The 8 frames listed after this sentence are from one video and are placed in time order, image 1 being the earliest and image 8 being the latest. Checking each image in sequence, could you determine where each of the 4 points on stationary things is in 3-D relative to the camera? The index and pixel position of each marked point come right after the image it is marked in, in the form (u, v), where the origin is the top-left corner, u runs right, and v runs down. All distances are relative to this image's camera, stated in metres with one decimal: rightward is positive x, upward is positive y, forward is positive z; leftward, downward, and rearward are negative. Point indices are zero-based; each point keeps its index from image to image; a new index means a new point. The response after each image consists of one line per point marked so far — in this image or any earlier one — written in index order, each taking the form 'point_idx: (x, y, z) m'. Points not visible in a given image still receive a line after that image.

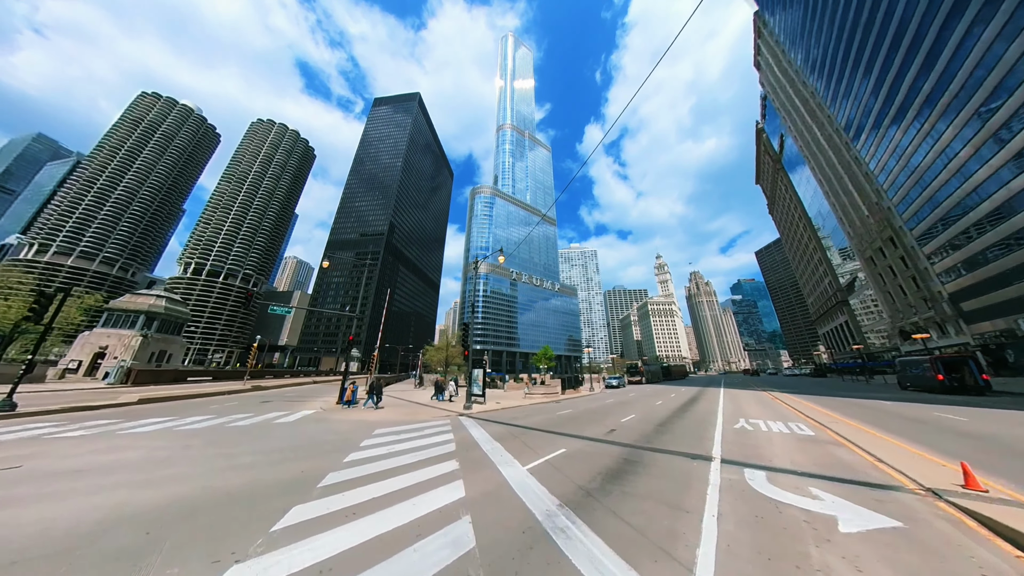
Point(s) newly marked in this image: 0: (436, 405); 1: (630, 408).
0: (-3.9, -6.0, +18.6) m
1: (+5.9, -5.9, +17.8) m
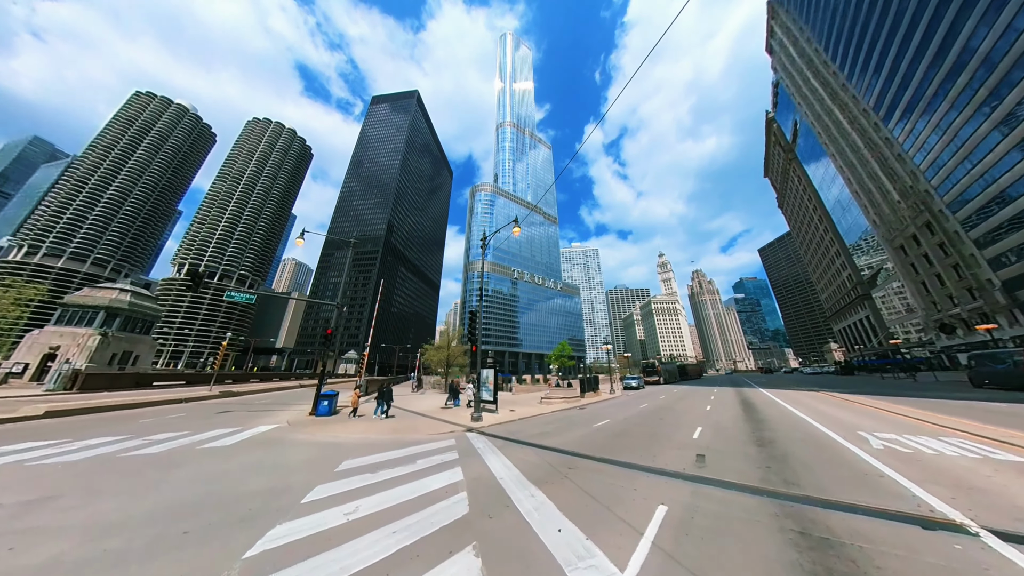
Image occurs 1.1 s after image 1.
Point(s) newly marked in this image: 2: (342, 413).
0: (-3.1, -5.2, +15.1) m
1: (+6.7, -5.0, +14.2) m
2: (-6.5, -4.8, +13.9) m
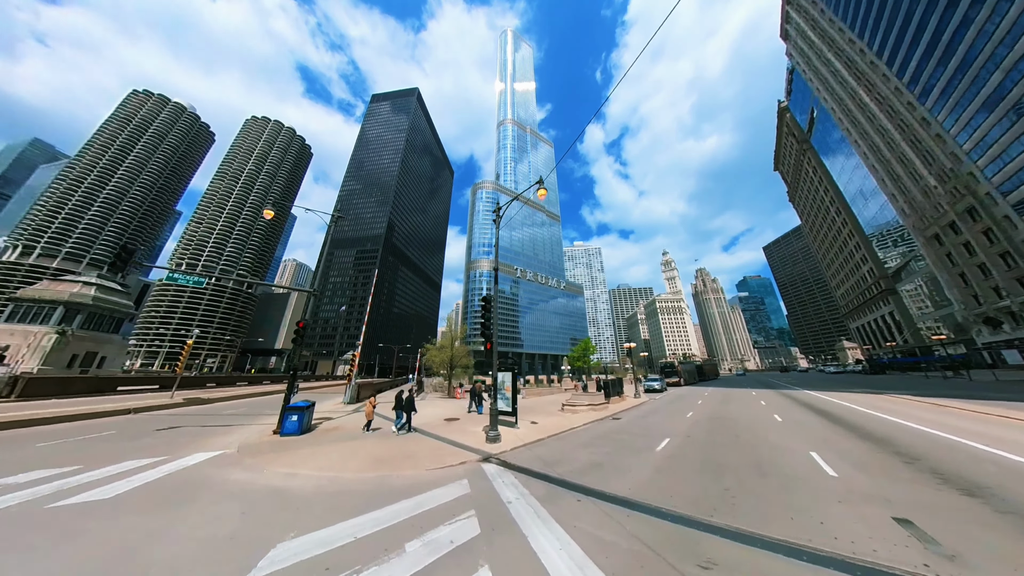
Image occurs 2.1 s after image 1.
0: (-2.3, -4.6, +11.9) m
1: (+7.4, -4.3, +11.0) m
2: (-5.7, -4.2, +10.8) m
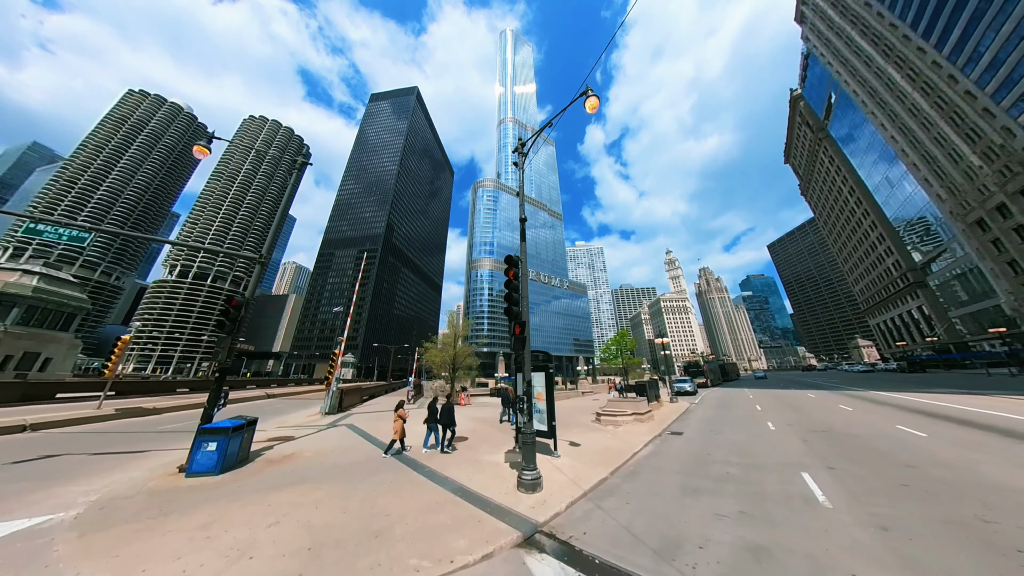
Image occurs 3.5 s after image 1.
0: (-1.6, -3.8, +8.3) m
1: (+8.2, -3.4, +7.3) m
2: (-5.0, -3.4, +7.1) m
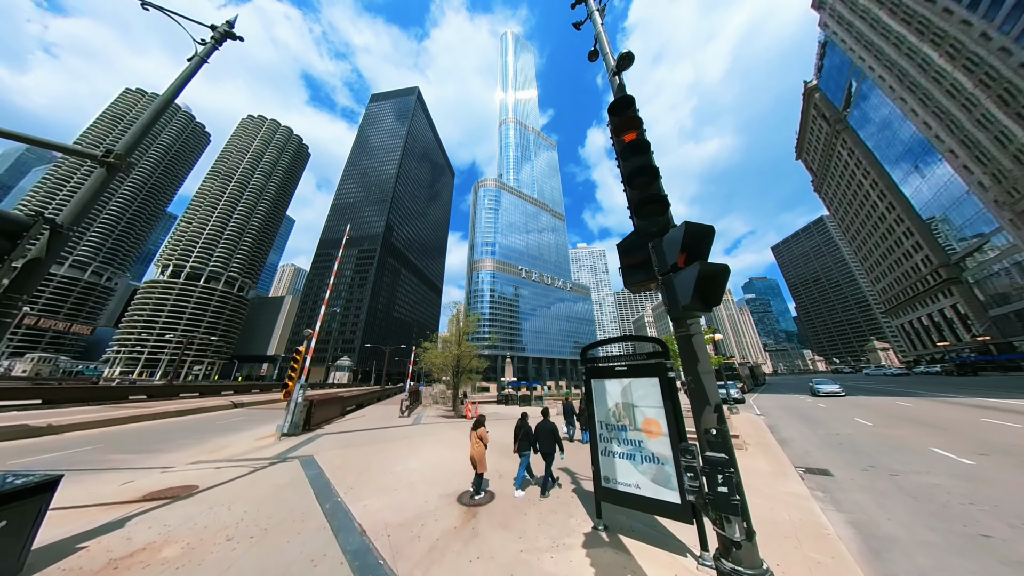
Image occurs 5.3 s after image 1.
0: (-0.7, -2.9, +4.2) m
1: (+9.1, -2.4, +3.3) m
2: (-4.1, -2.5, +3.0) m
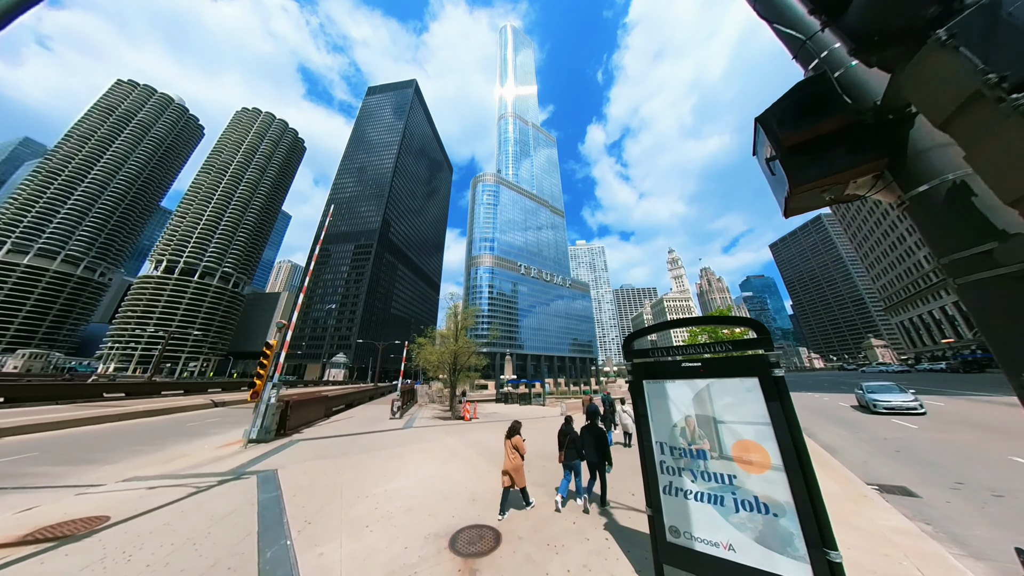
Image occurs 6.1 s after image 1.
0: (-0.5, -2.5, +2.8) m
1: (+9.2, -2.1, +1.9) m
2: (-3.9, -2.1, +1.6) m
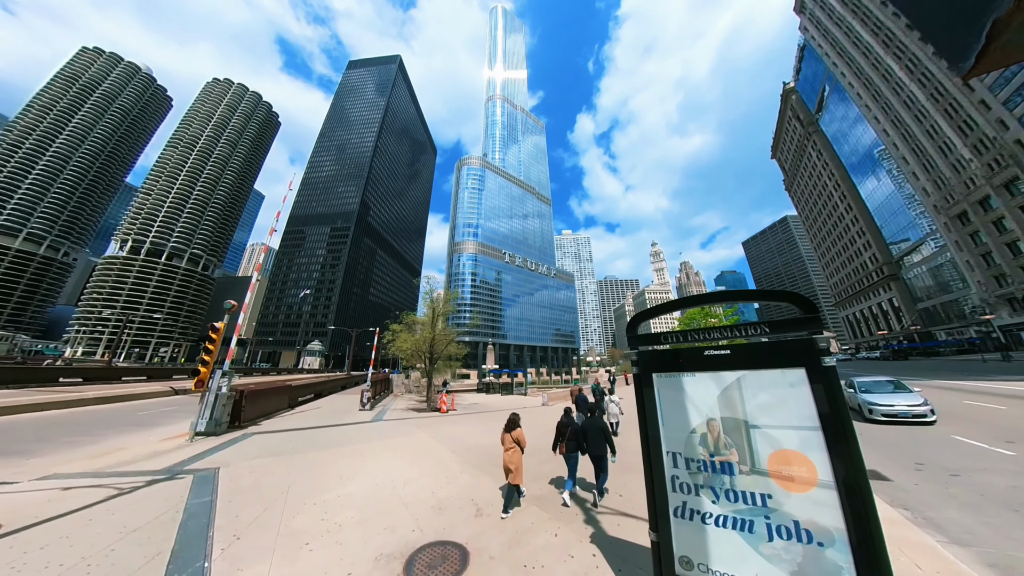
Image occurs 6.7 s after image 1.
0: (-0.7, -2.2, +2.1) m
1: (+9.1, -2.1, +1.6) m
2: (-4.1, -1.8, +0.8) m
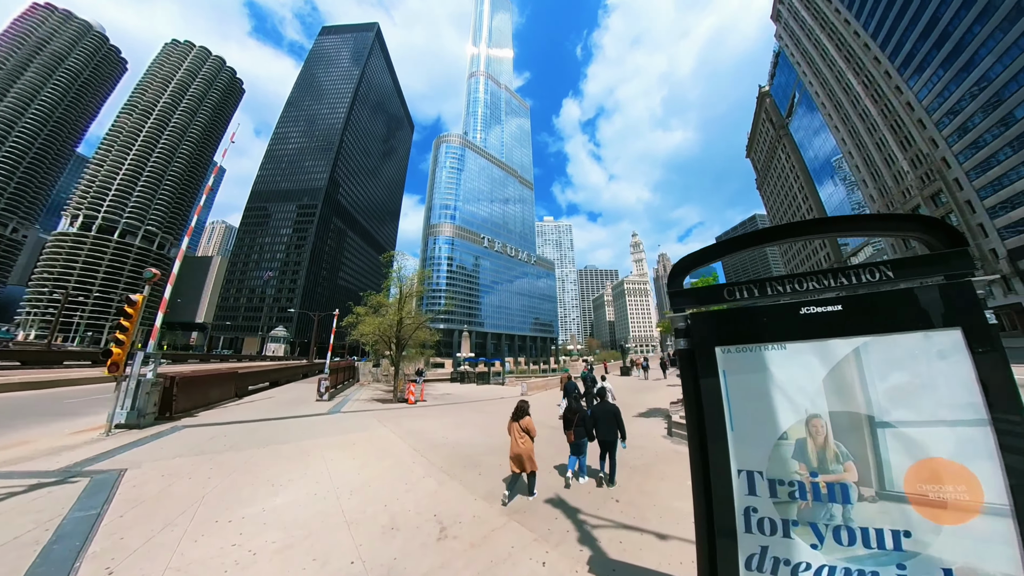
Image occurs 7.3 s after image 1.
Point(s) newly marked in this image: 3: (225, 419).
0: (-0.8, -1.9, +1.2) m
1: (+9.0, -2.0, +1.3) m
2: (-4.1, -1.5, -0.3) m
3: (-6.3, -2.8, +8.0) m
